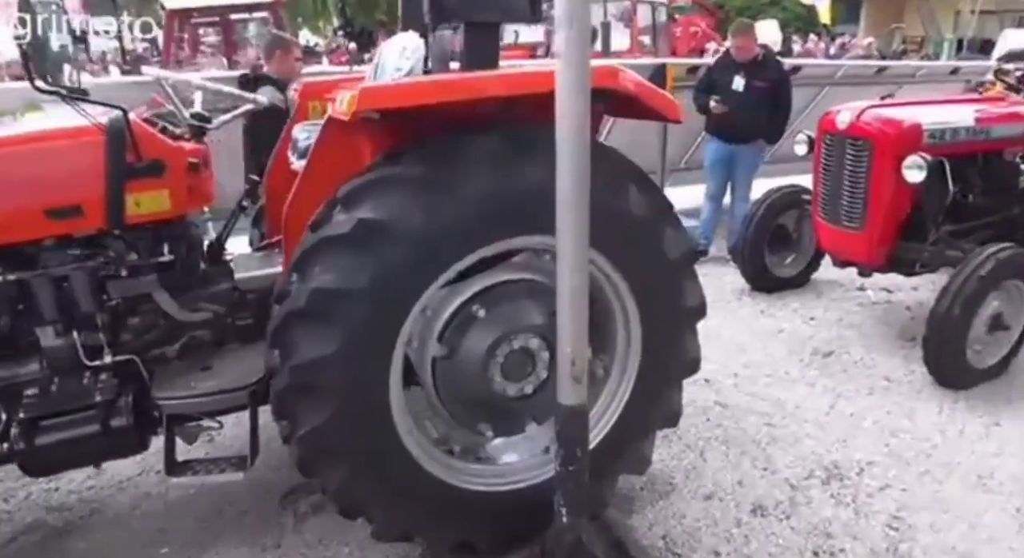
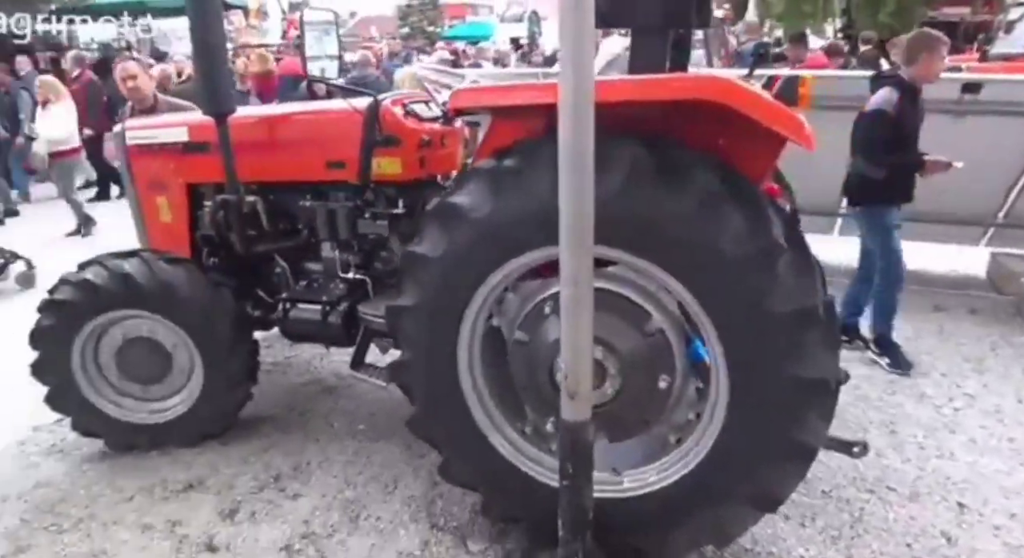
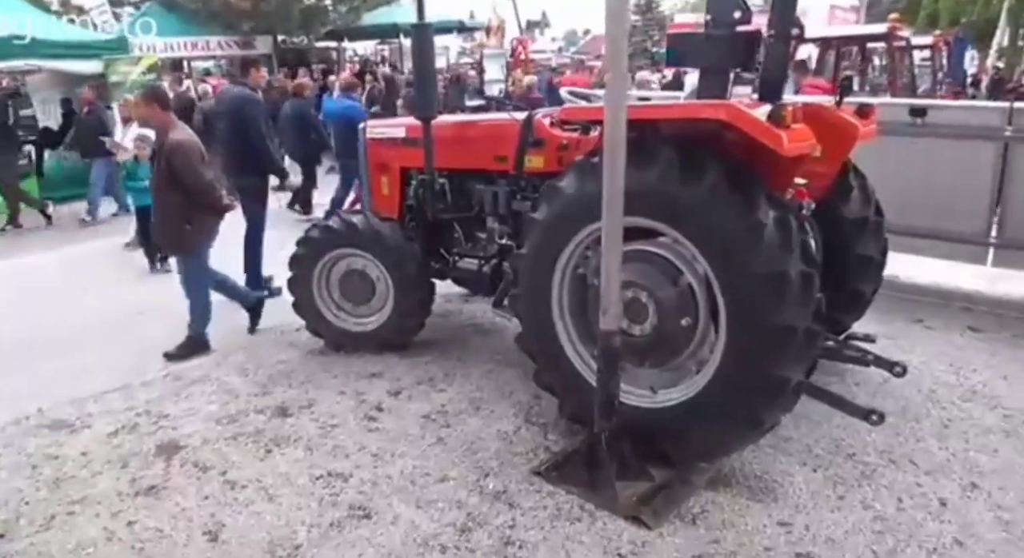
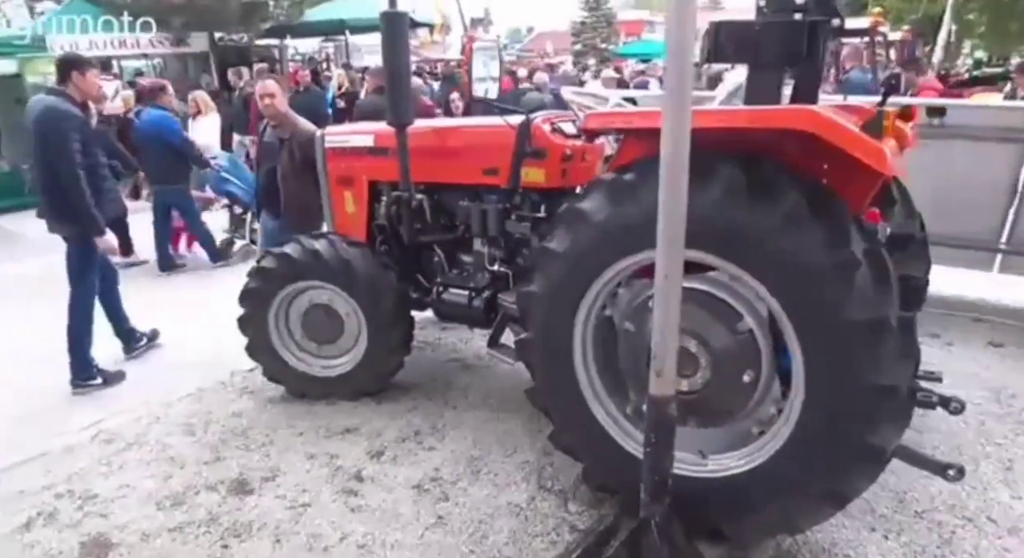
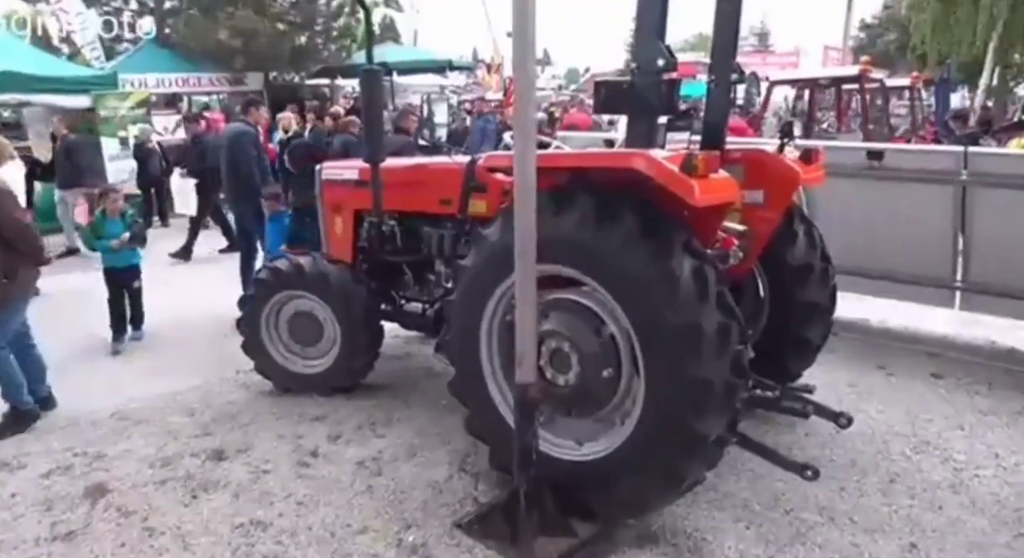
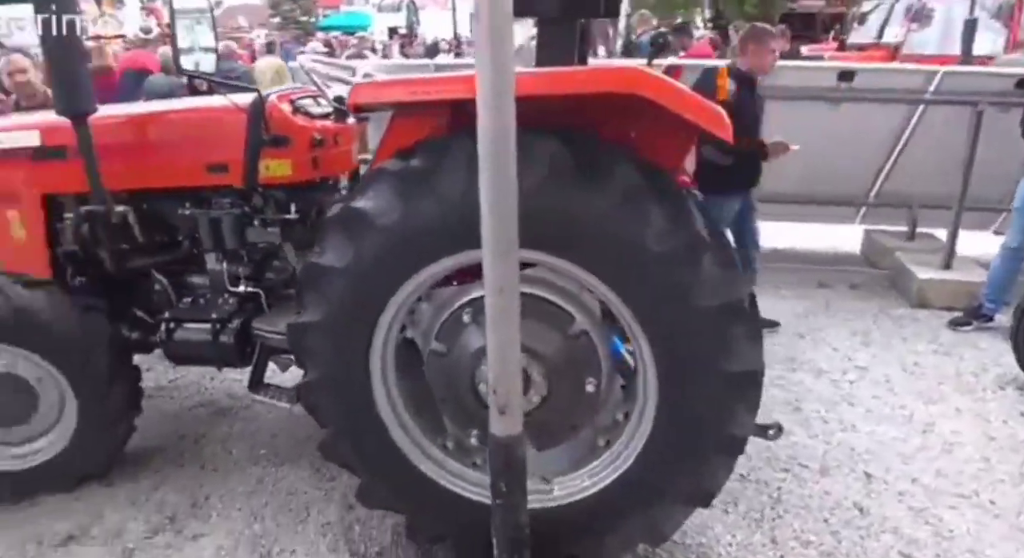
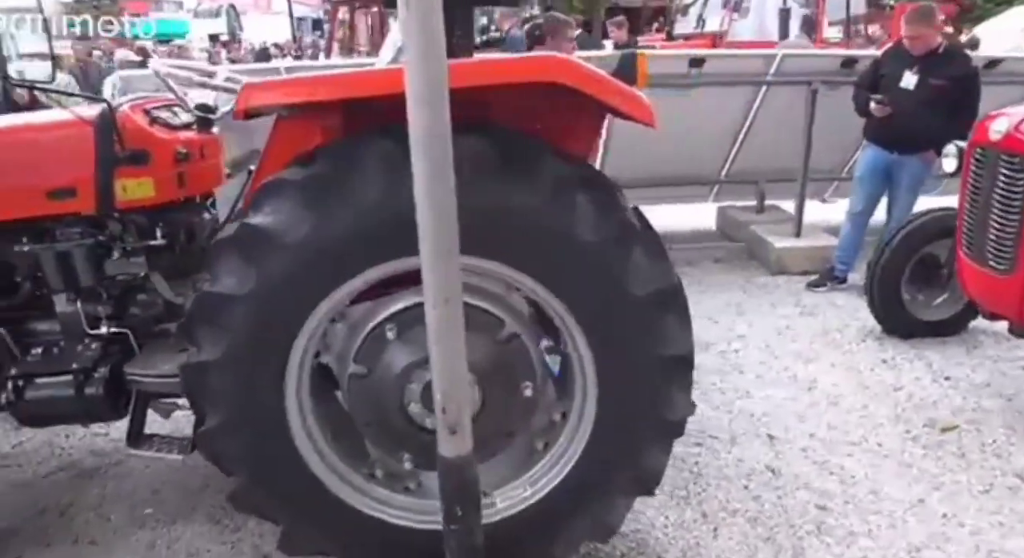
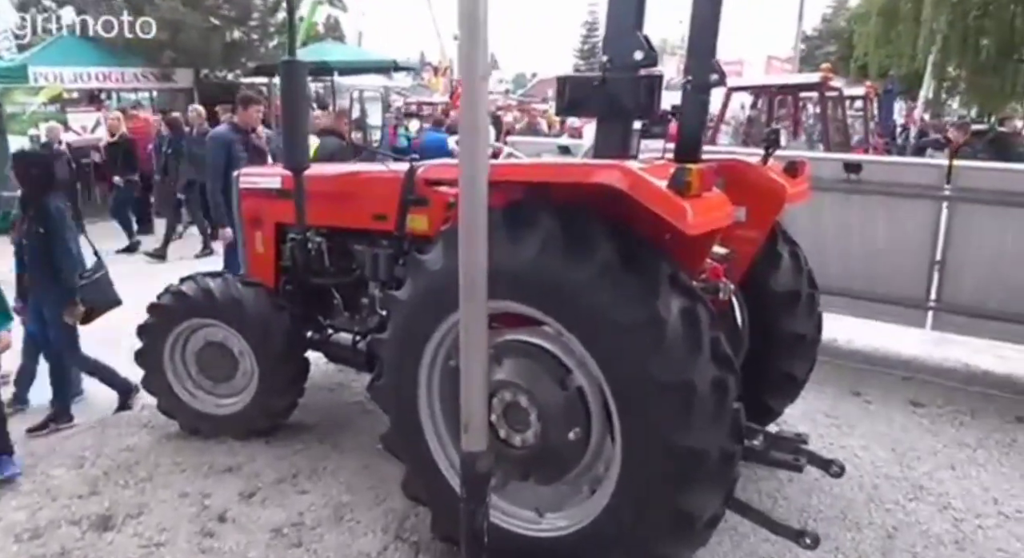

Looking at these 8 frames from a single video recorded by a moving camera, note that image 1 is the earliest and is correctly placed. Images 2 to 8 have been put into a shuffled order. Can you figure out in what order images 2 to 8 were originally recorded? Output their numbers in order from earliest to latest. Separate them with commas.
7, 6, 2, 4, 3, 5, 8
